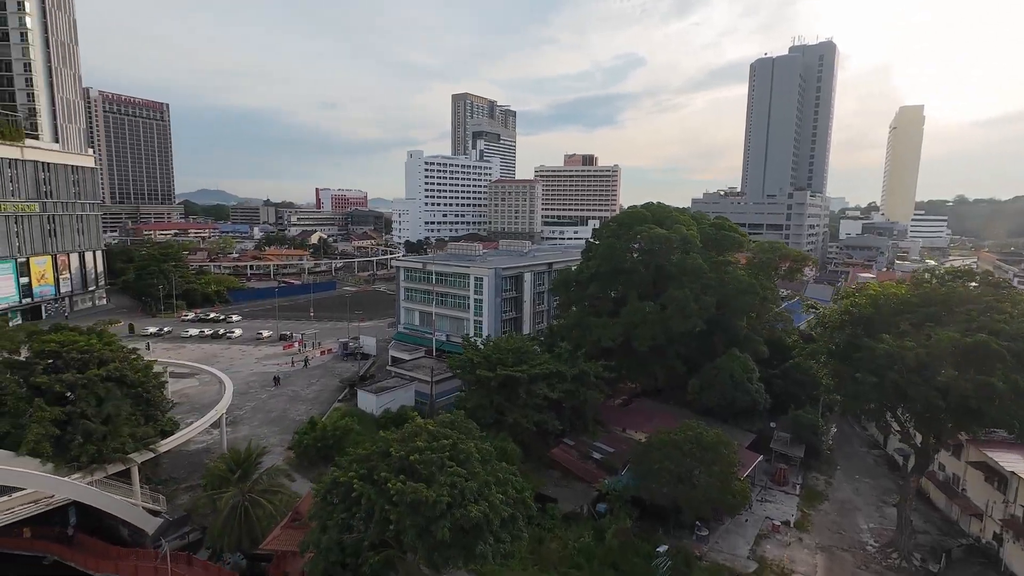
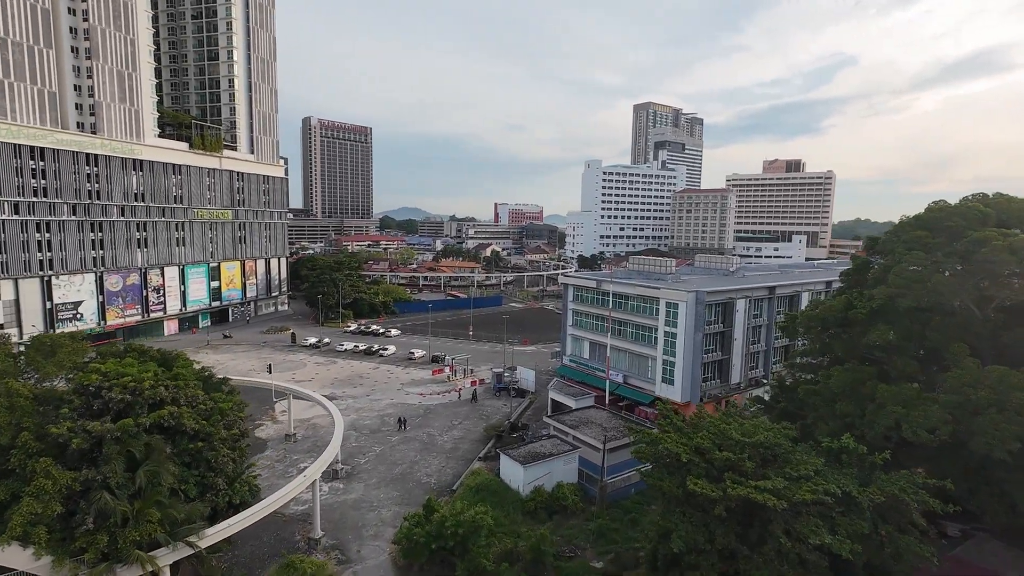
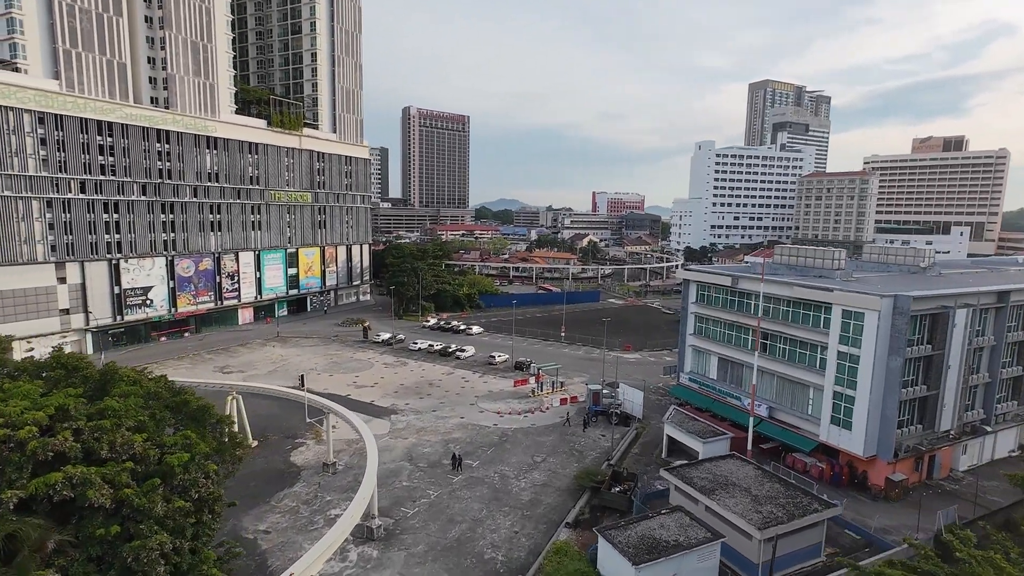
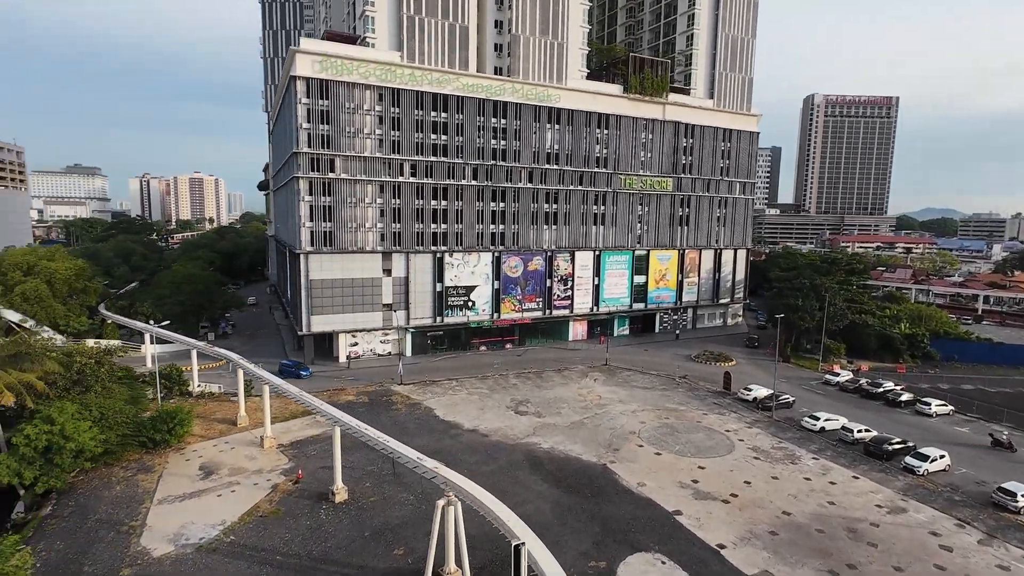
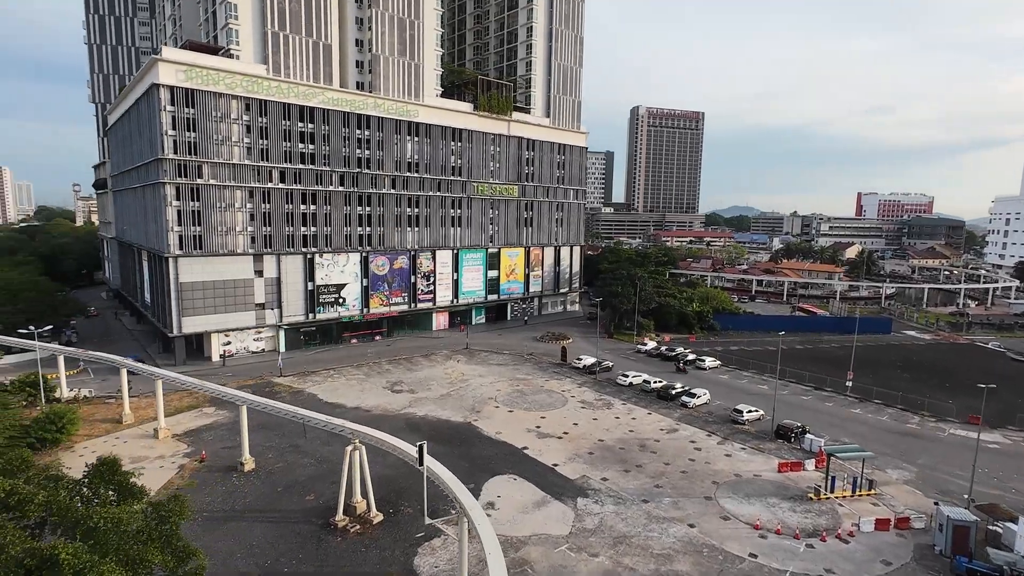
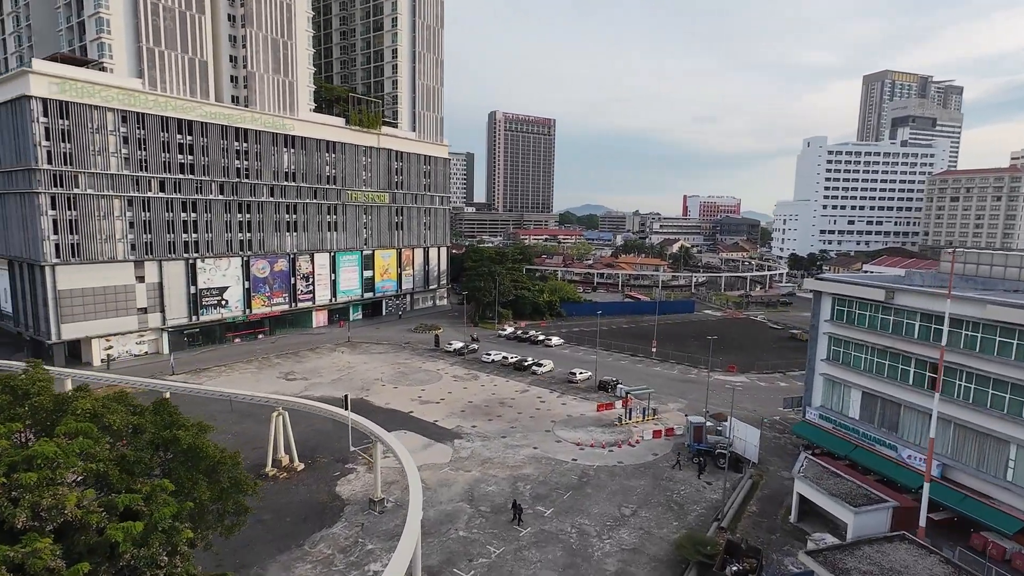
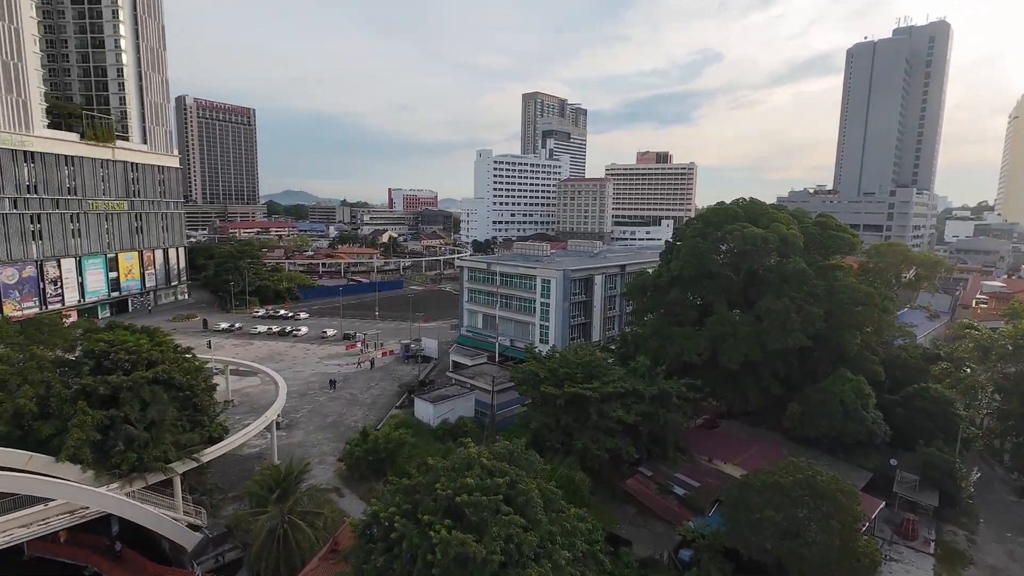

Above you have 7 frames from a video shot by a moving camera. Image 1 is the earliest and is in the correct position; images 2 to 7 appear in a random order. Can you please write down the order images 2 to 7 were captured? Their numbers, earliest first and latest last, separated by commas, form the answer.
7, 2, 3, 6, 5, 4
